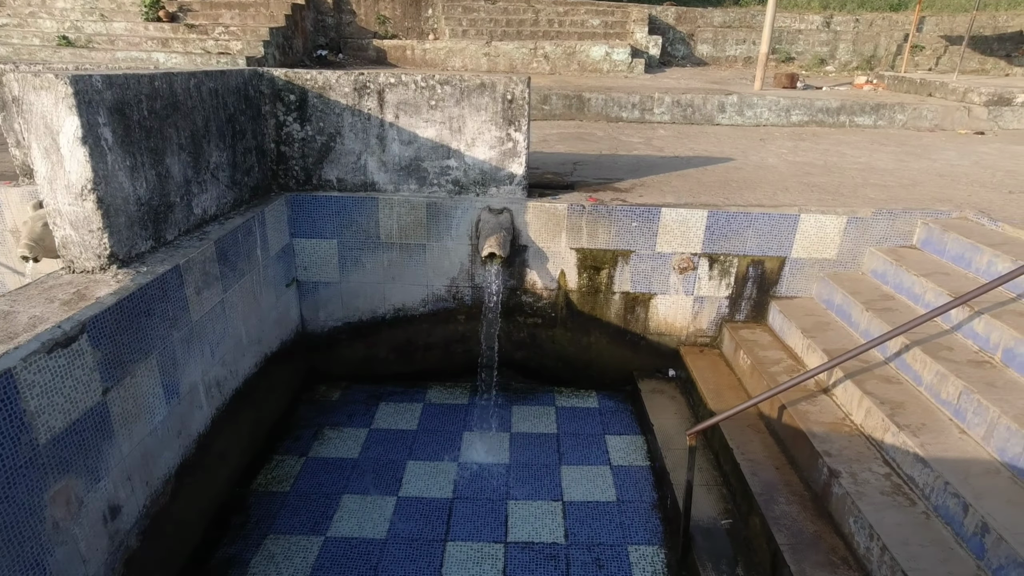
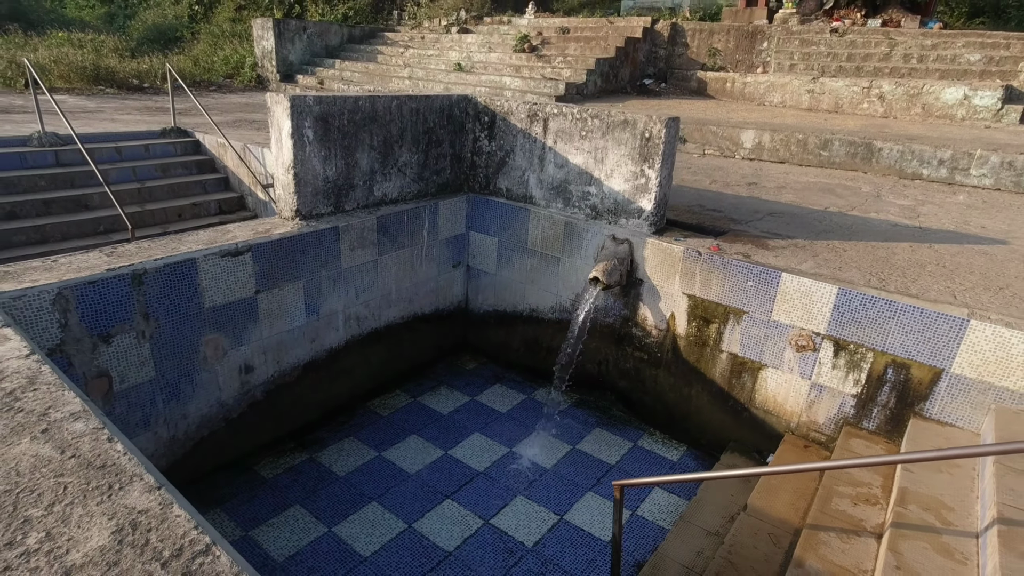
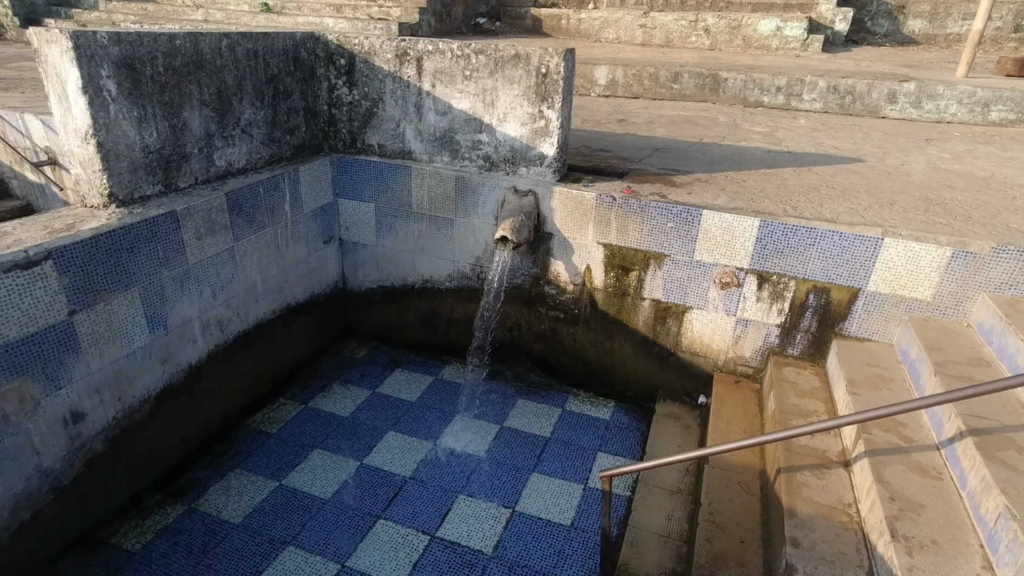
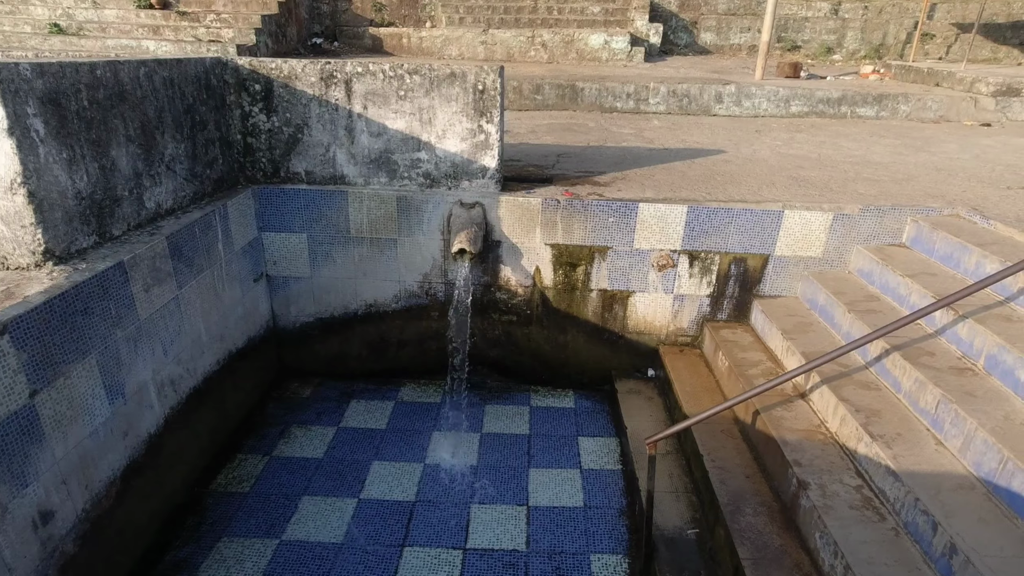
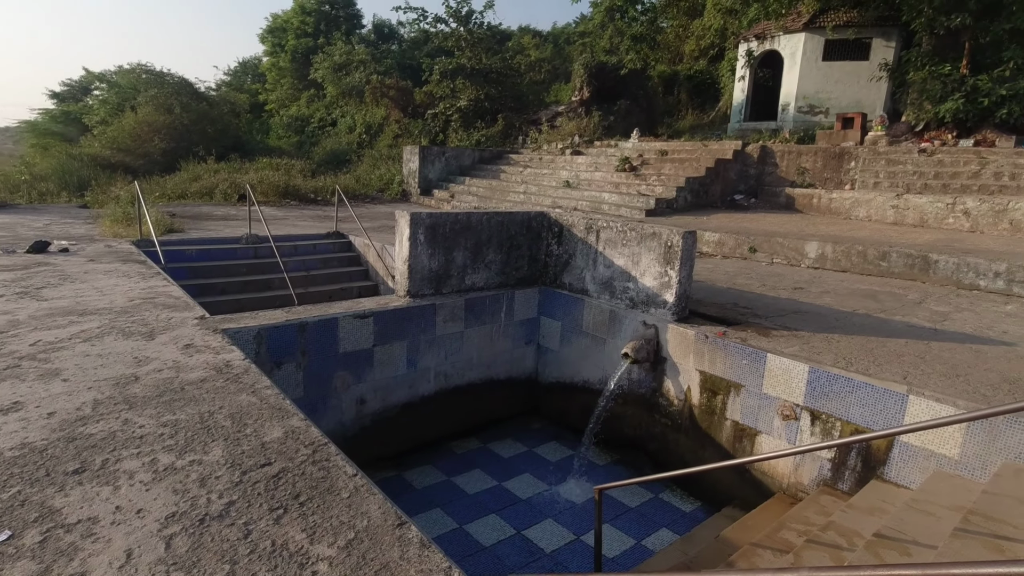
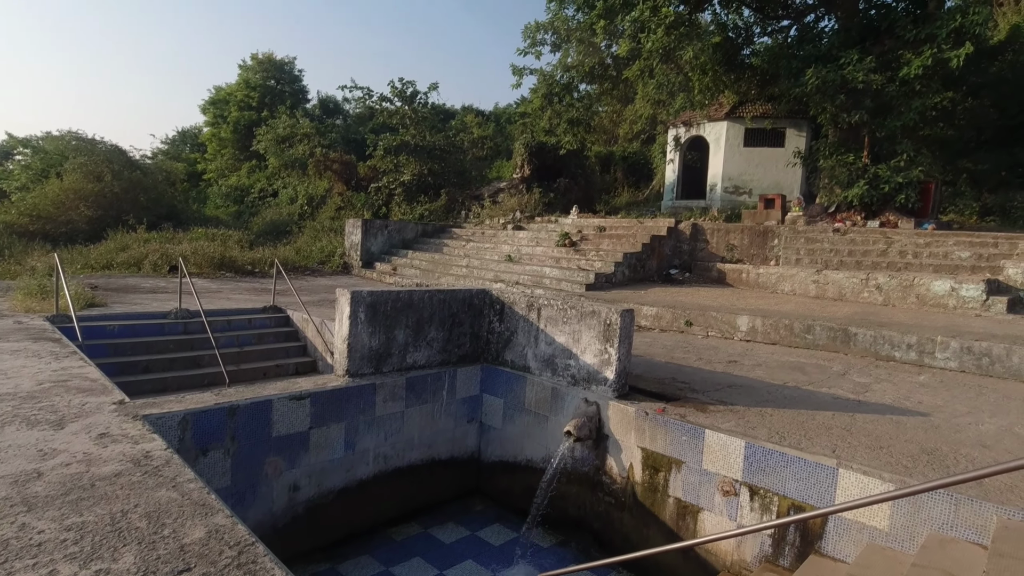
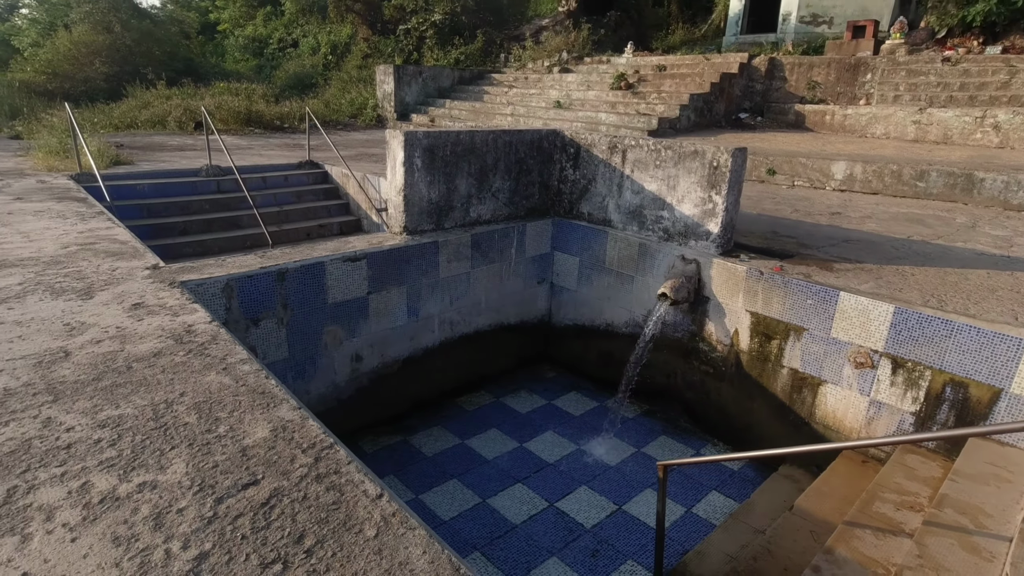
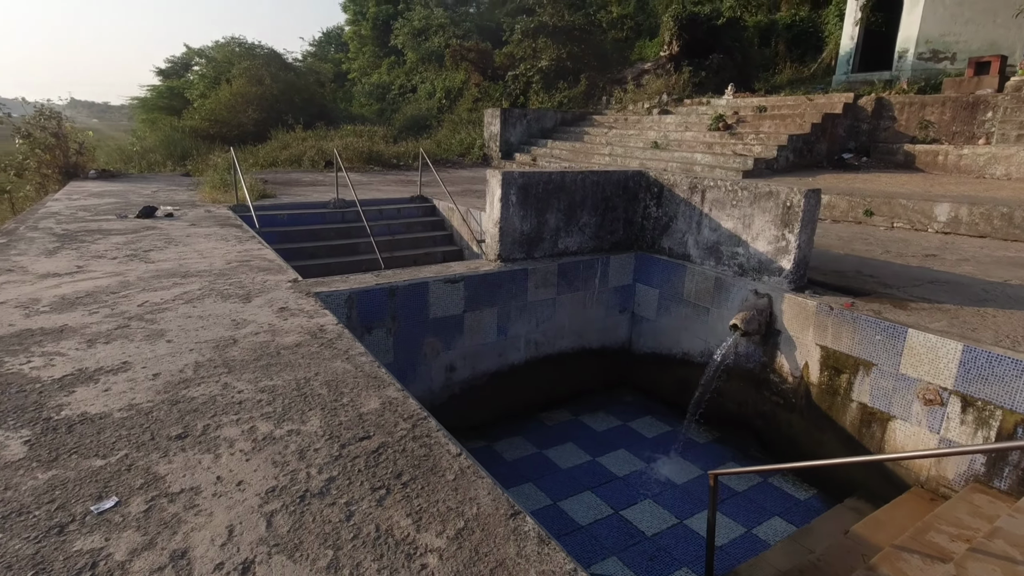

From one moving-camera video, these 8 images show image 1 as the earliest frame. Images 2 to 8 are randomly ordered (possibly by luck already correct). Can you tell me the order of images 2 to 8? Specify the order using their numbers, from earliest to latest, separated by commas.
4, 3, 2, 7, 8, 5, 6
